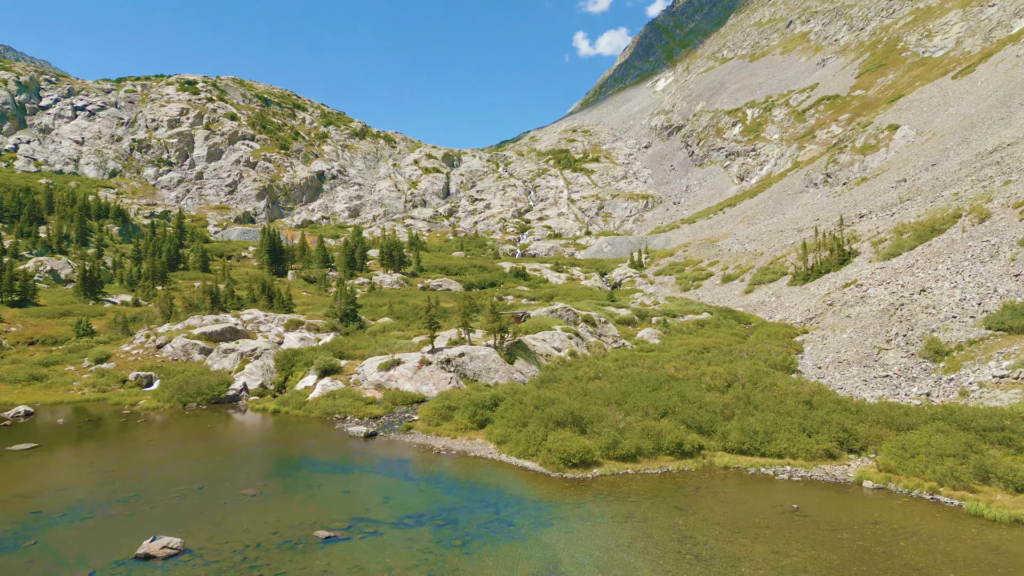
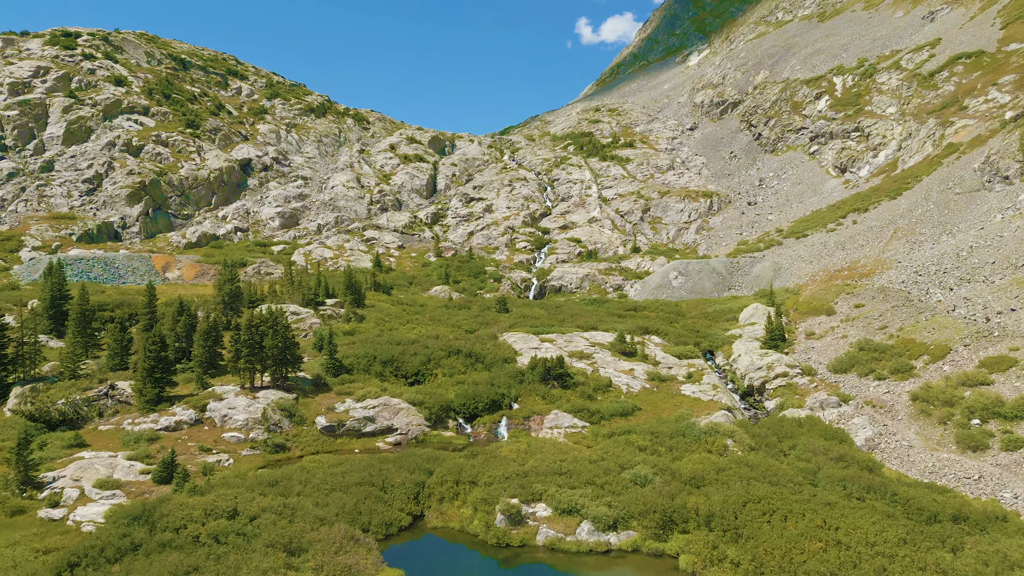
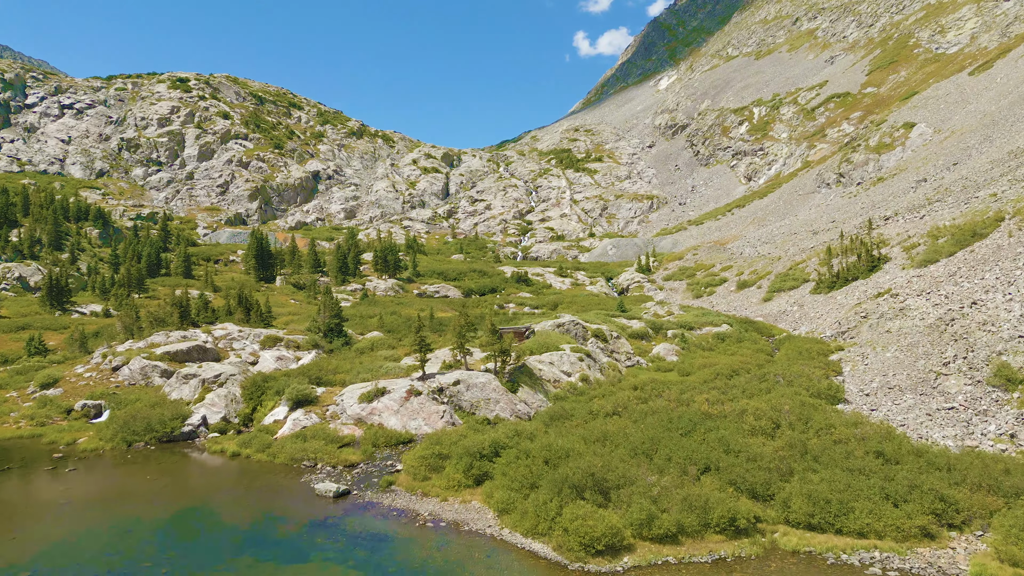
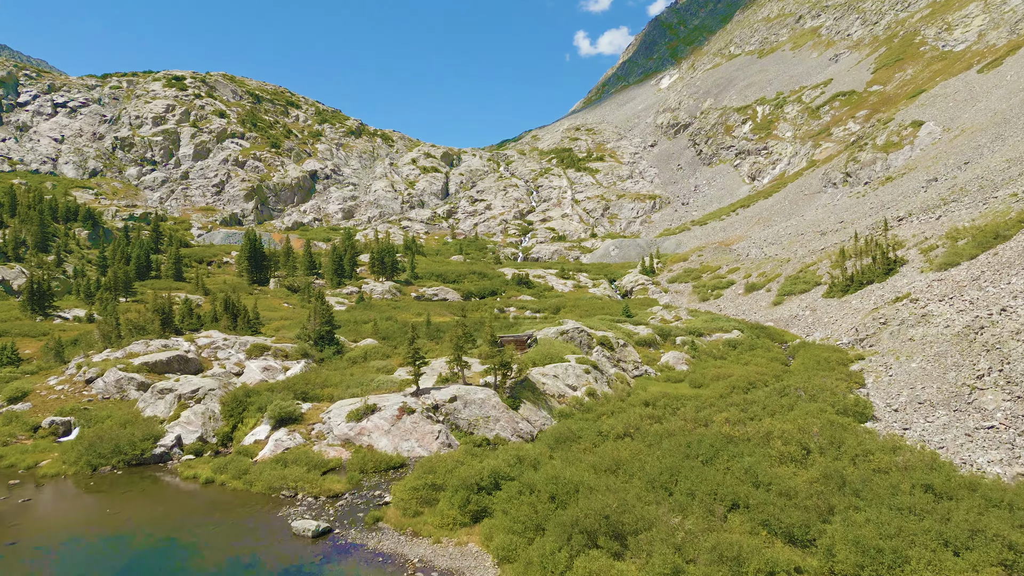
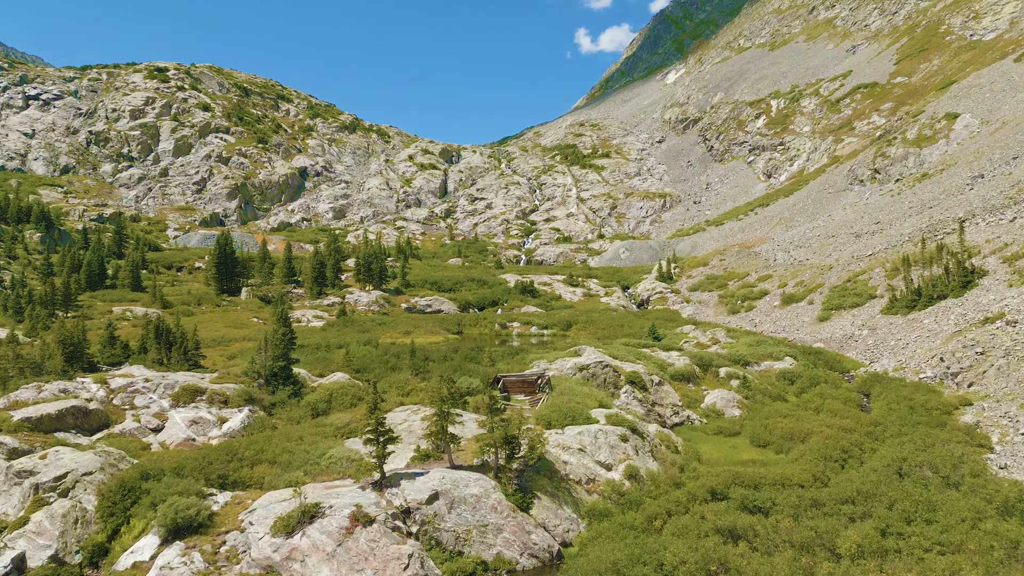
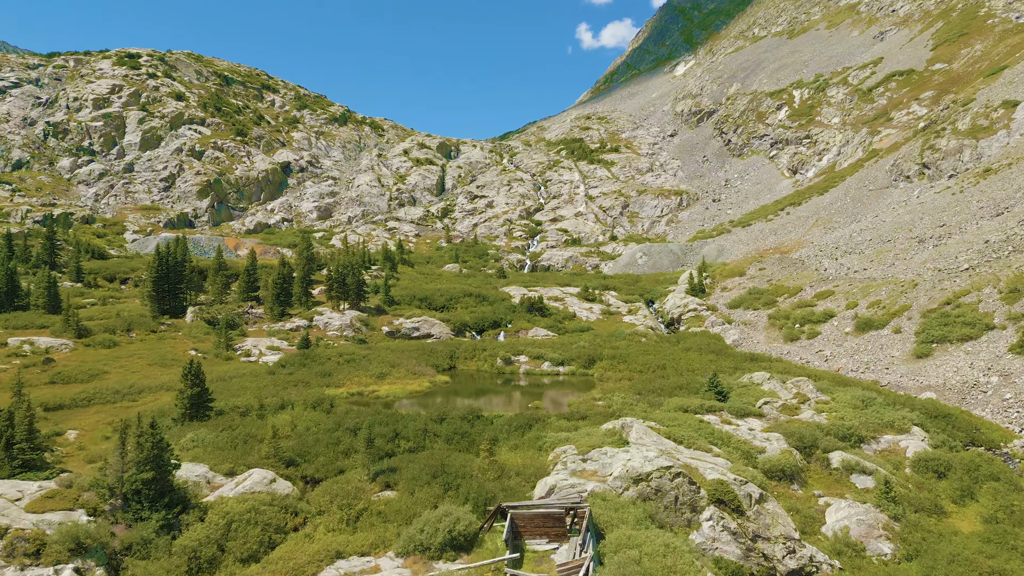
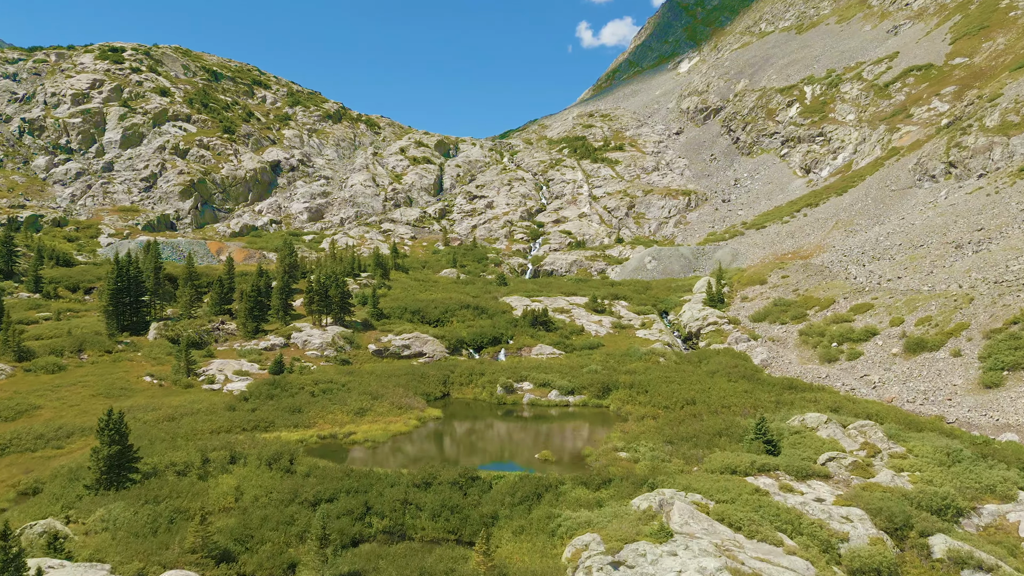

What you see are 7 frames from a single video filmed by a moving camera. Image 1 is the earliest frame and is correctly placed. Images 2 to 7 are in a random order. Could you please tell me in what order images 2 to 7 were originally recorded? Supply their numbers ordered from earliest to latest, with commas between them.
3, 4, 5, 6, 7, 2
